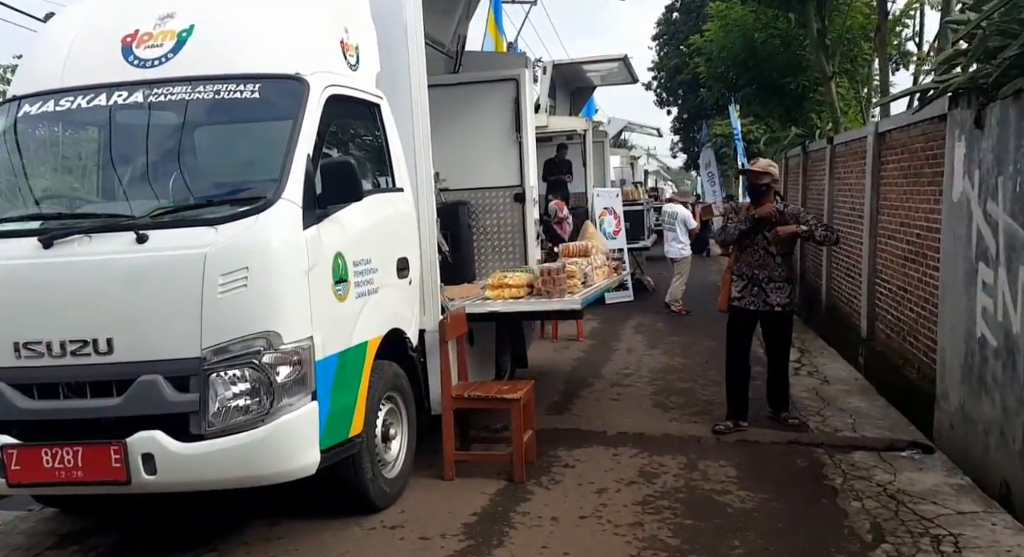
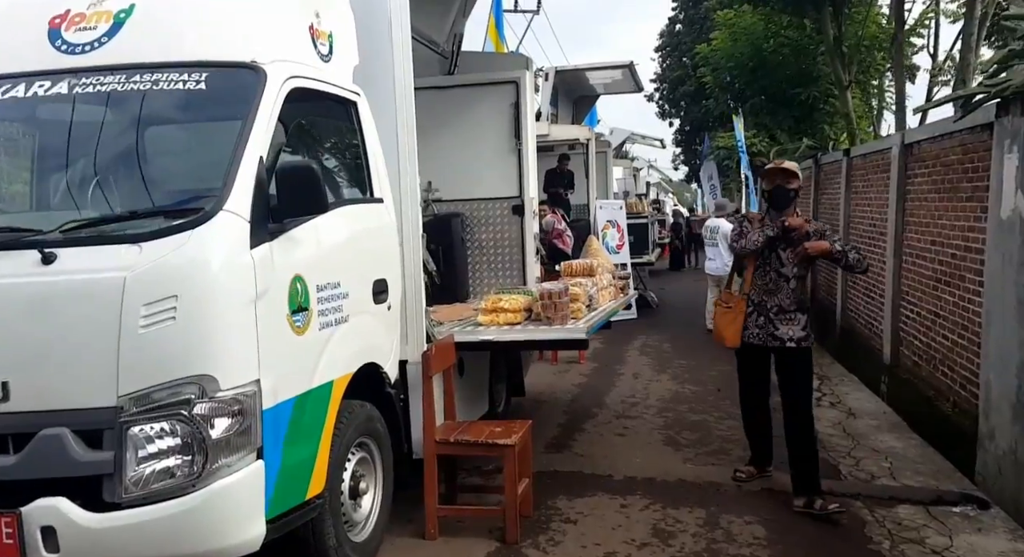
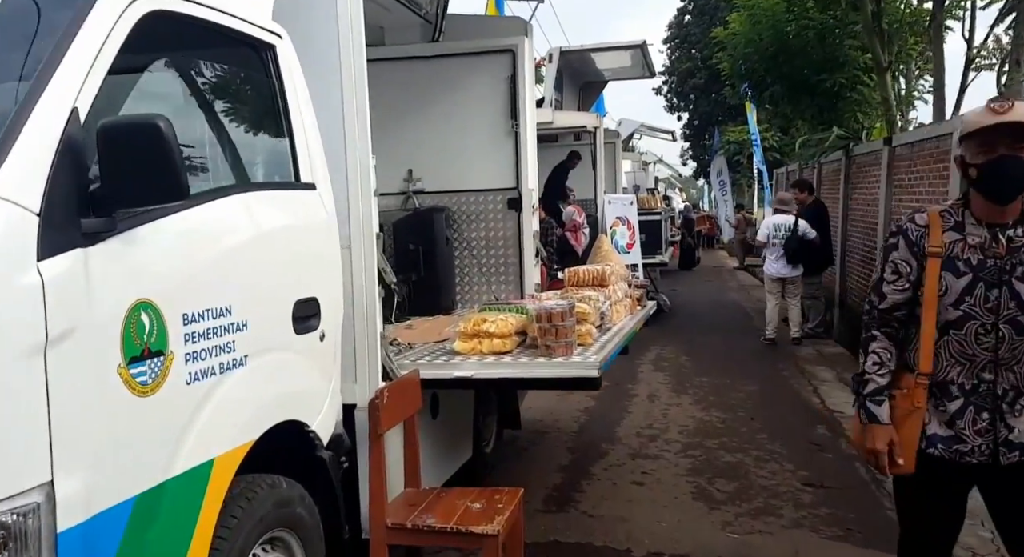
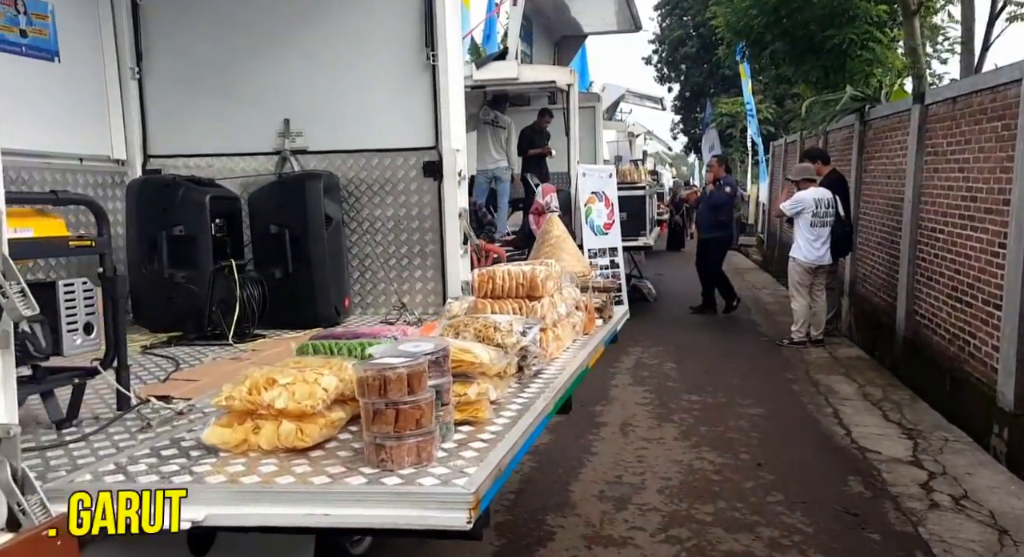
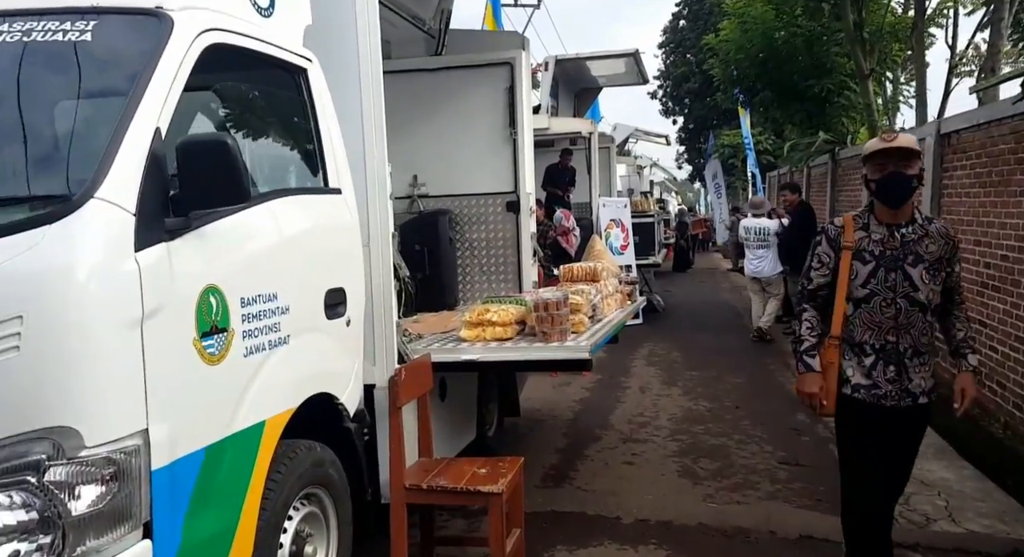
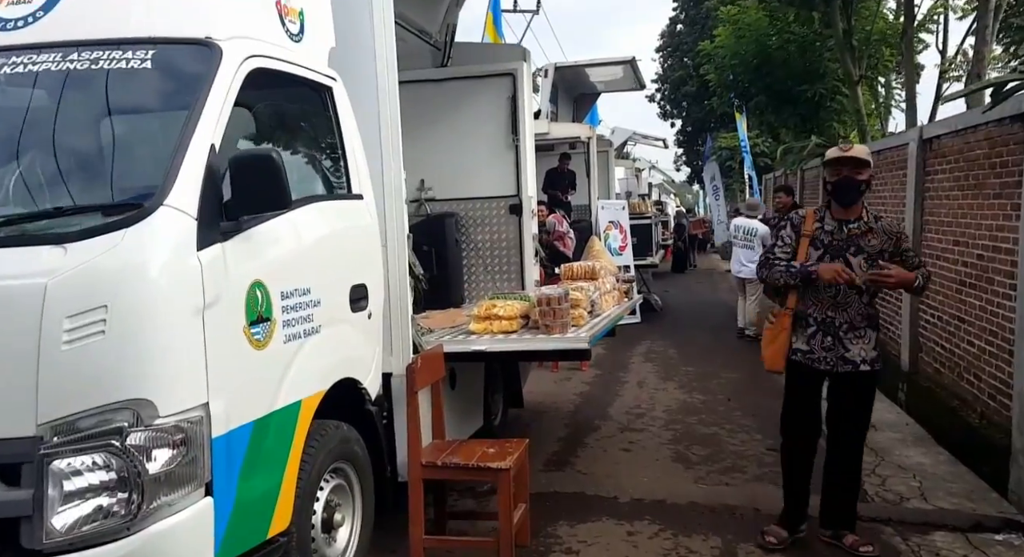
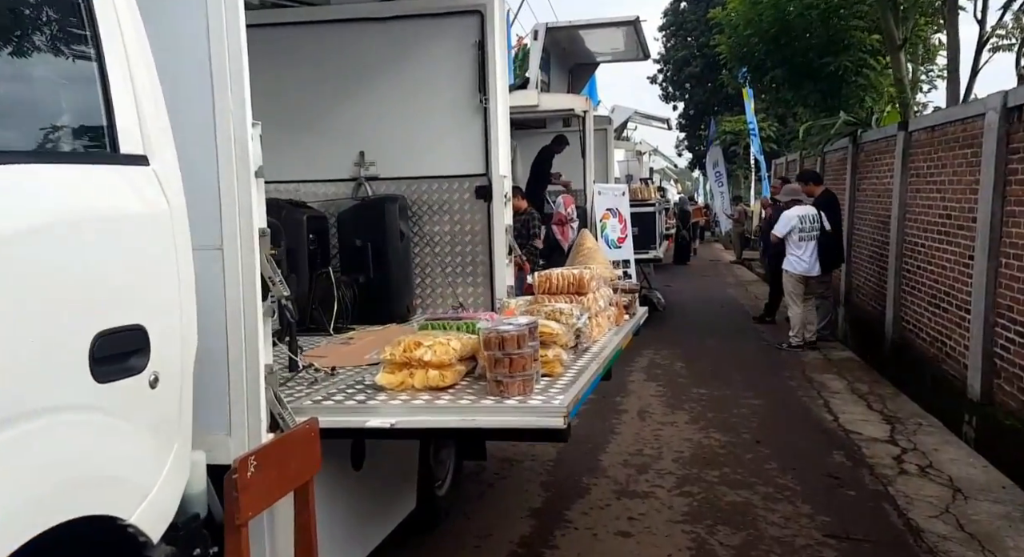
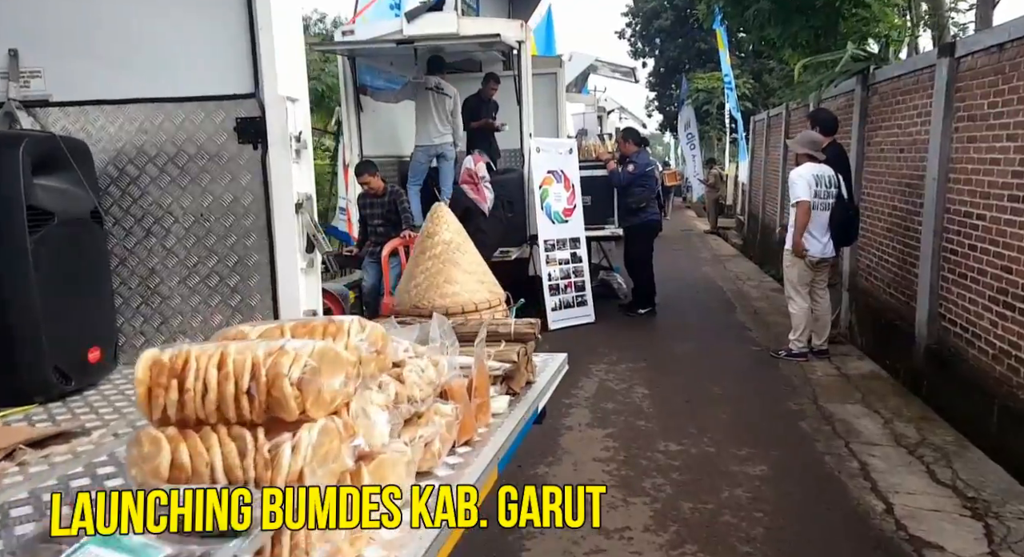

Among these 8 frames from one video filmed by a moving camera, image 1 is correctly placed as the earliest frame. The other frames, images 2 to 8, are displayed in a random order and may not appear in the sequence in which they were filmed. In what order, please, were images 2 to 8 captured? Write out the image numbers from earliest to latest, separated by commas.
2, 6, 5, 3, 7, 4, 8
